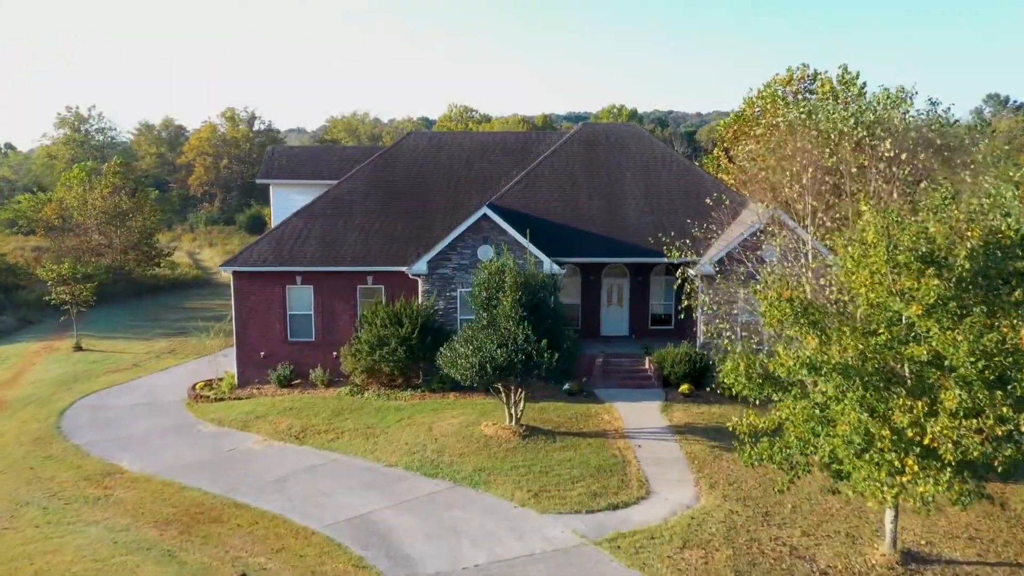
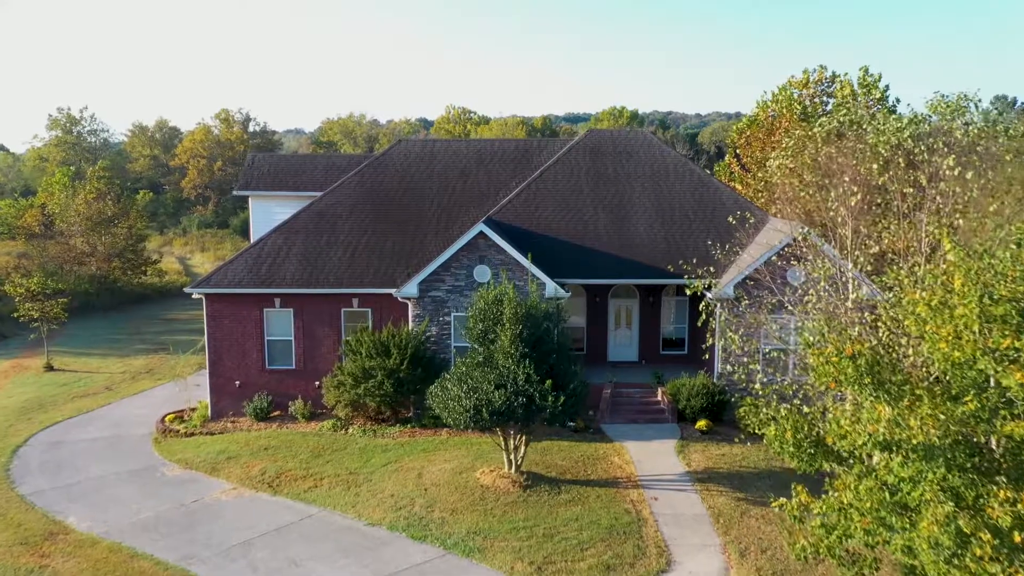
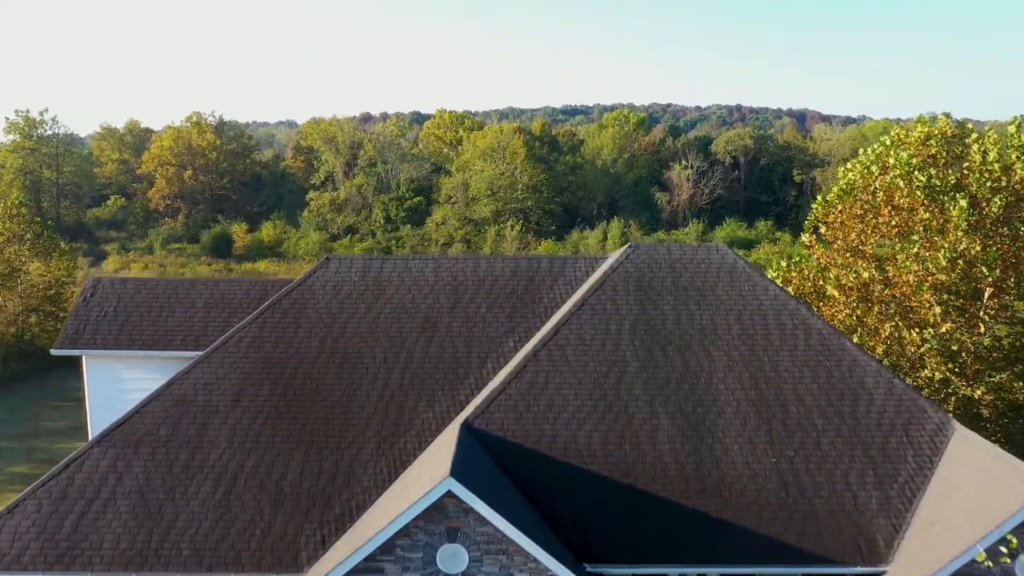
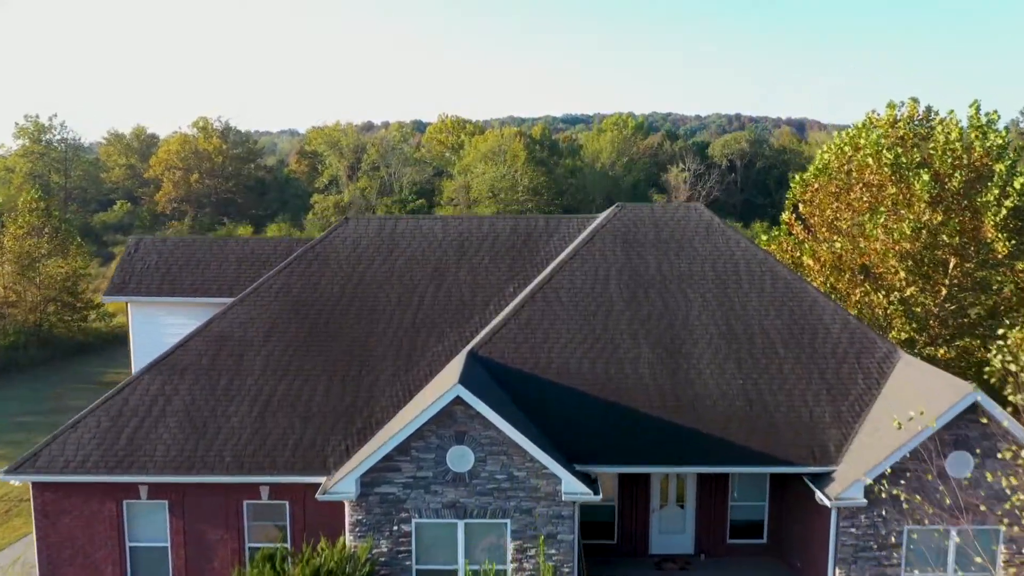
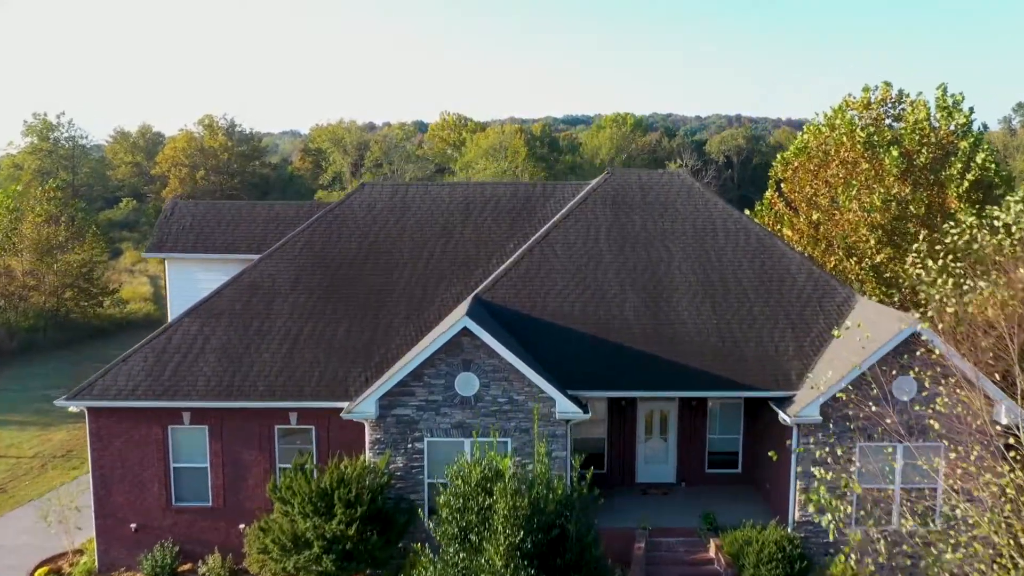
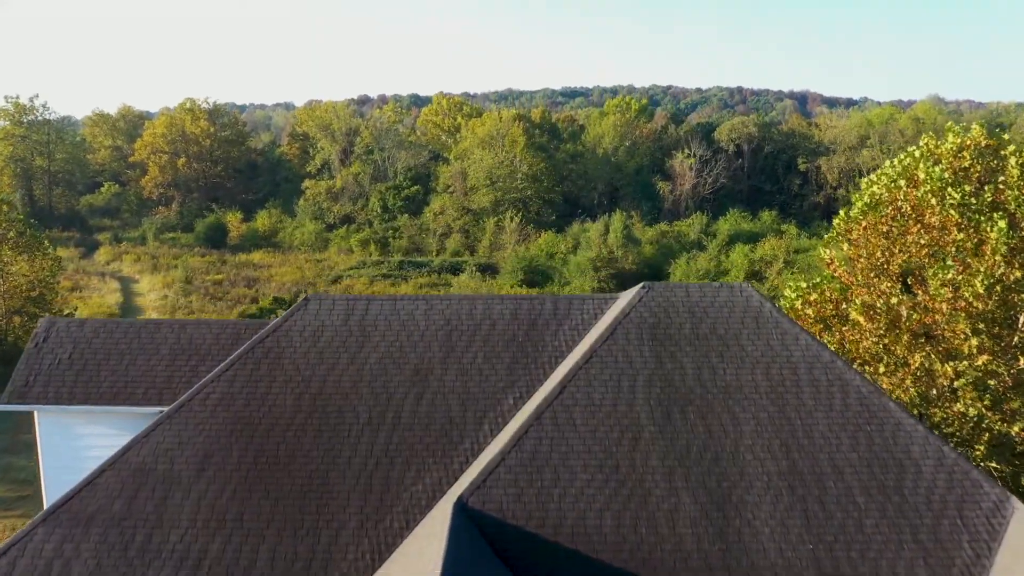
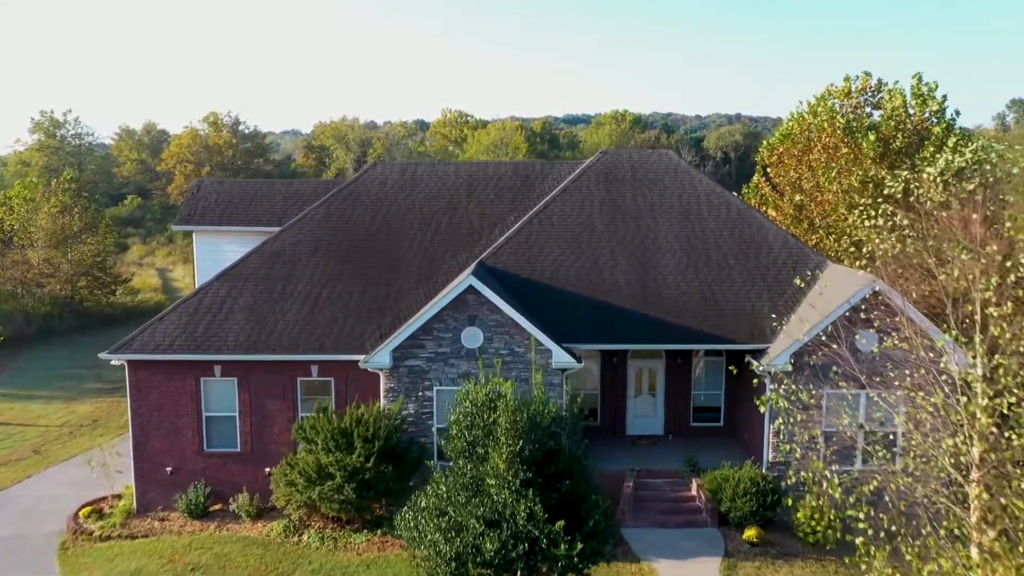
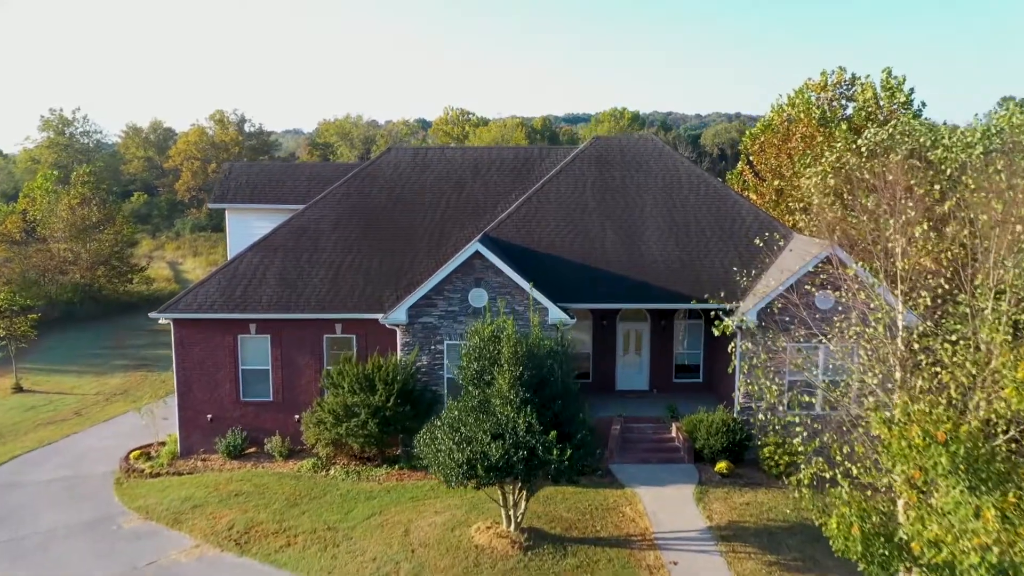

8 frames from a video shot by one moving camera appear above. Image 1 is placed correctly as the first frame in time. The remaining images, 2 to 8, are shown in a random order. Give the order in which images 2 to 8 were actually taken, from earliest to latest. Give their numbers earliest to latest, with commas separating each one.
2, 8, 7, 5, 4, 3, 6
